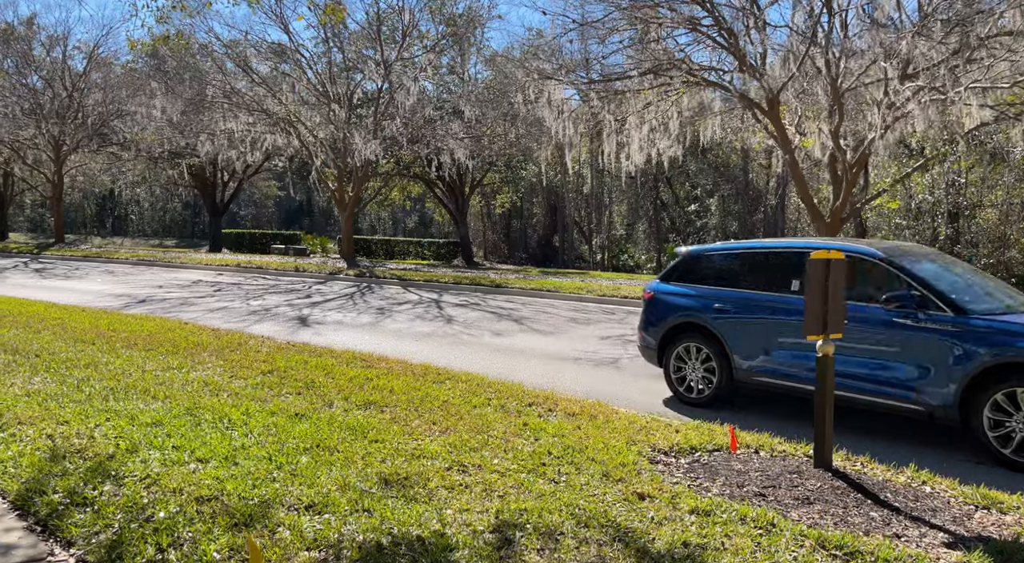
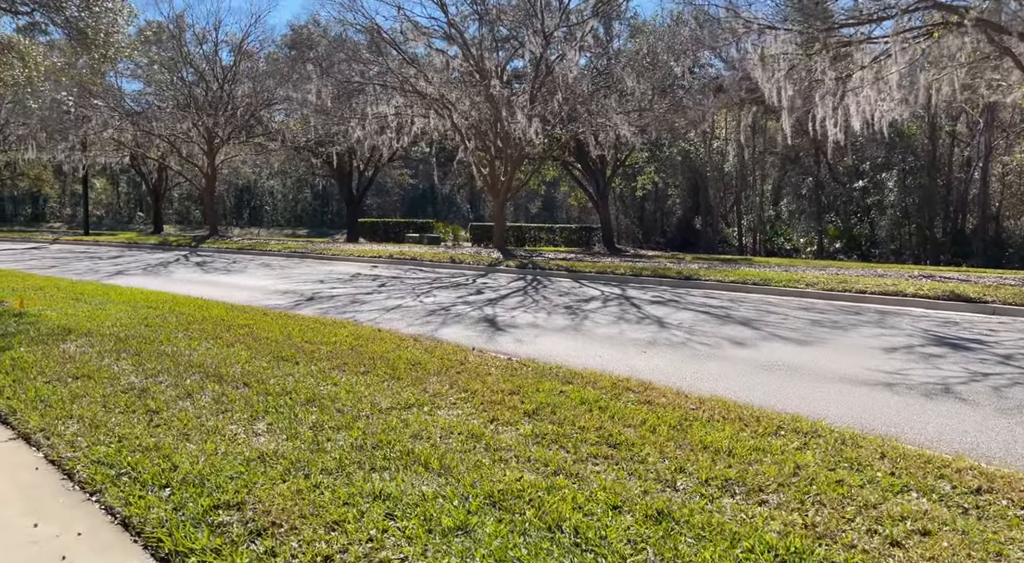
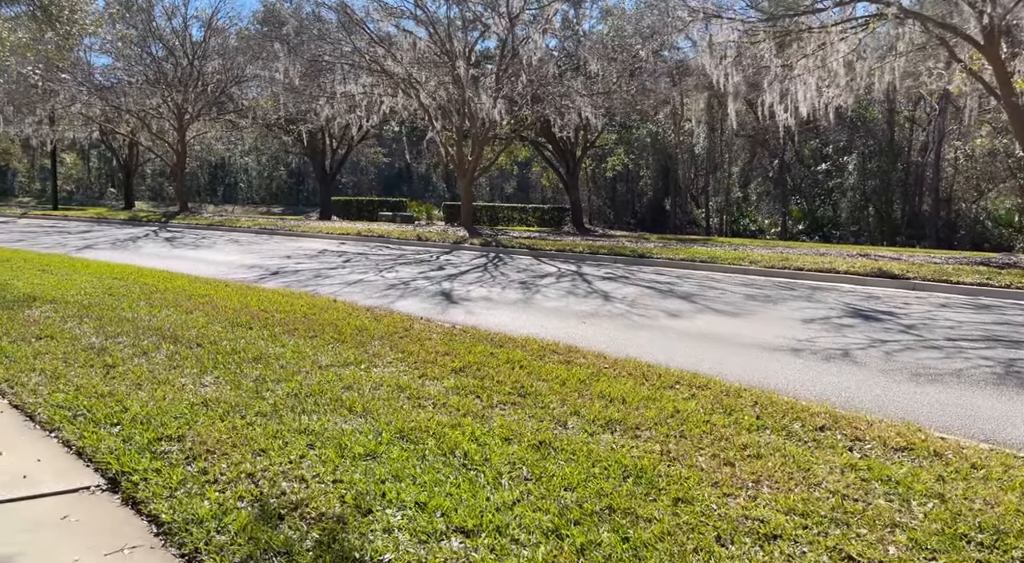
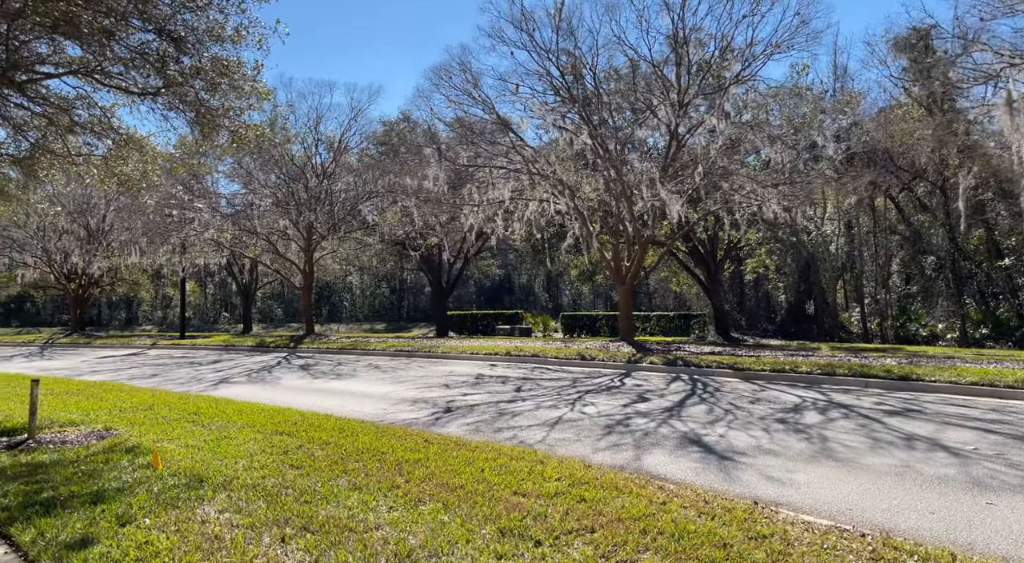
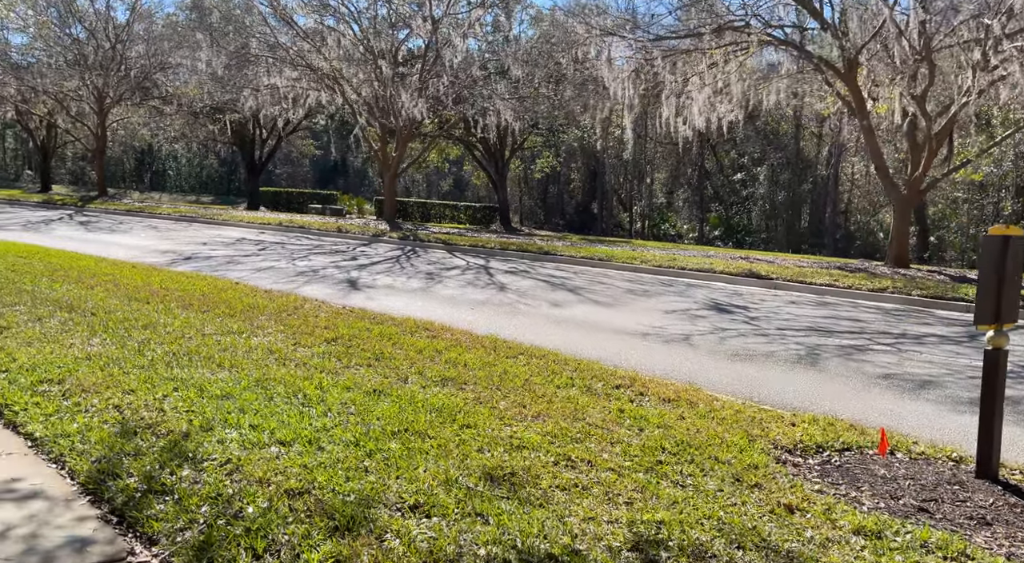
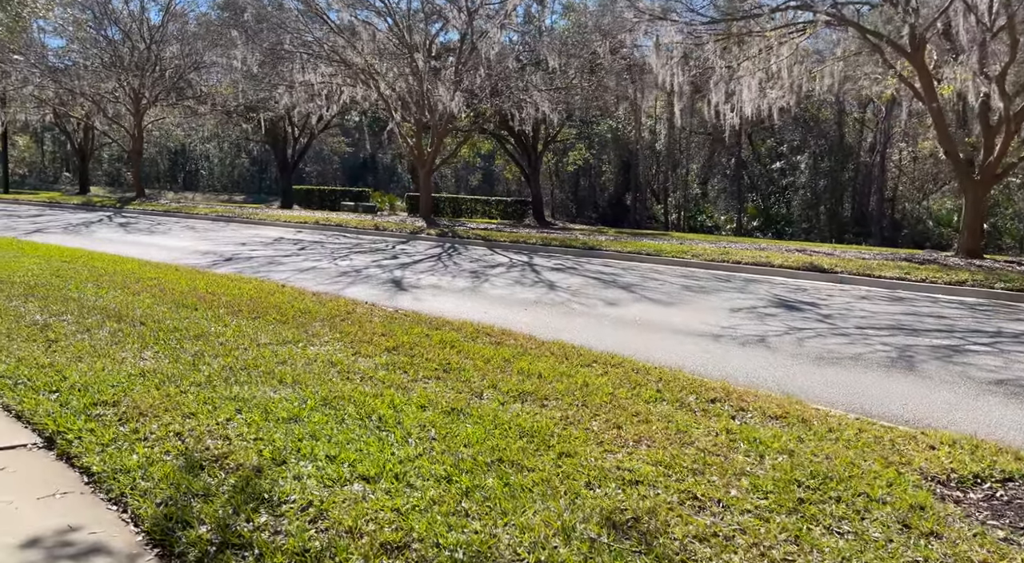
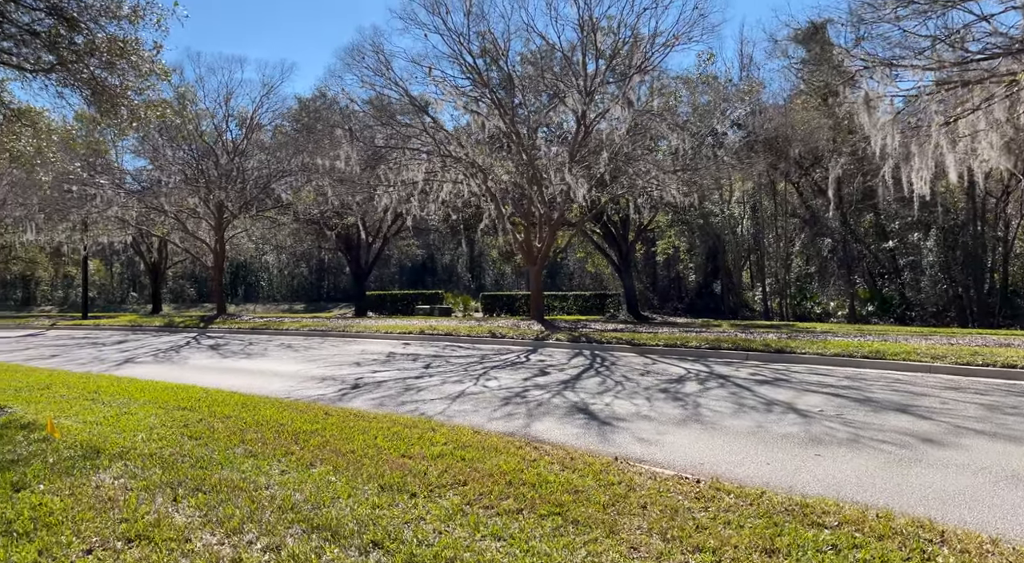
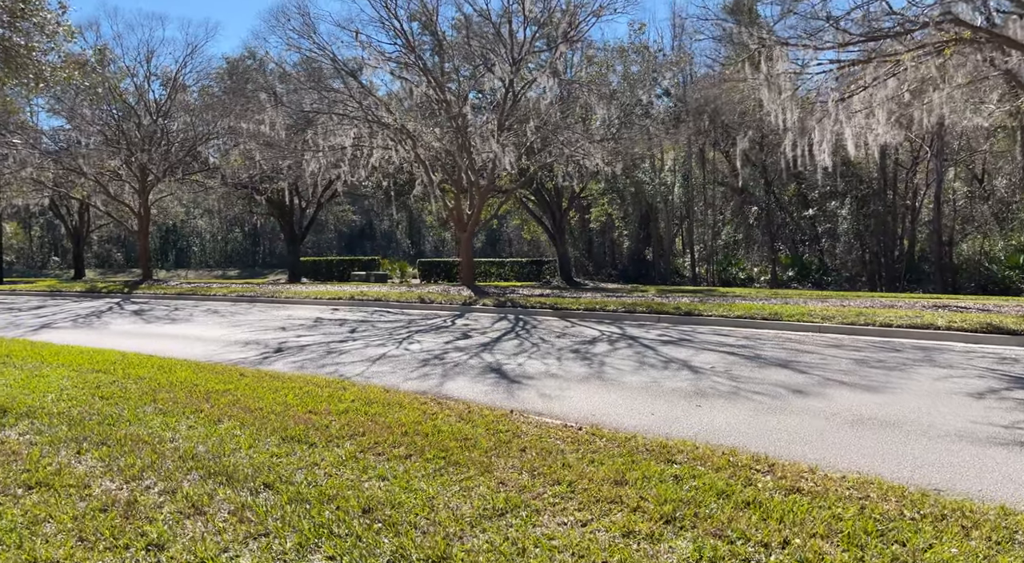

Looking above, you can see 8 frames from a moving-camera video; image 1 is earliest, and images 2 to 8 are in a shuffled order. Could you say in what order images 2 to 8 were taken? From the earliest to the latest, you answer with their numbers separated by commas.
5, 6, 3, 2, 8, 7, 4
